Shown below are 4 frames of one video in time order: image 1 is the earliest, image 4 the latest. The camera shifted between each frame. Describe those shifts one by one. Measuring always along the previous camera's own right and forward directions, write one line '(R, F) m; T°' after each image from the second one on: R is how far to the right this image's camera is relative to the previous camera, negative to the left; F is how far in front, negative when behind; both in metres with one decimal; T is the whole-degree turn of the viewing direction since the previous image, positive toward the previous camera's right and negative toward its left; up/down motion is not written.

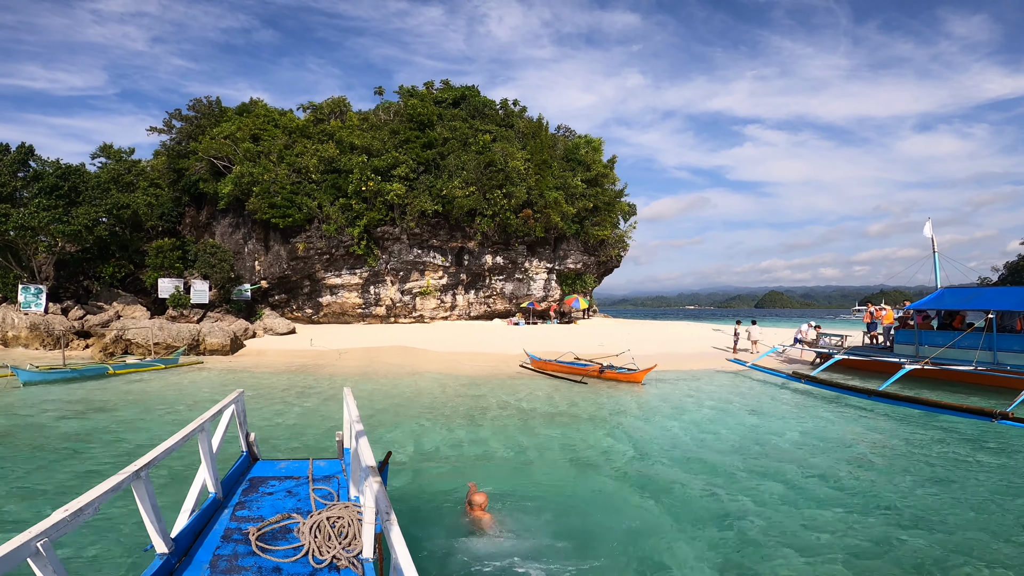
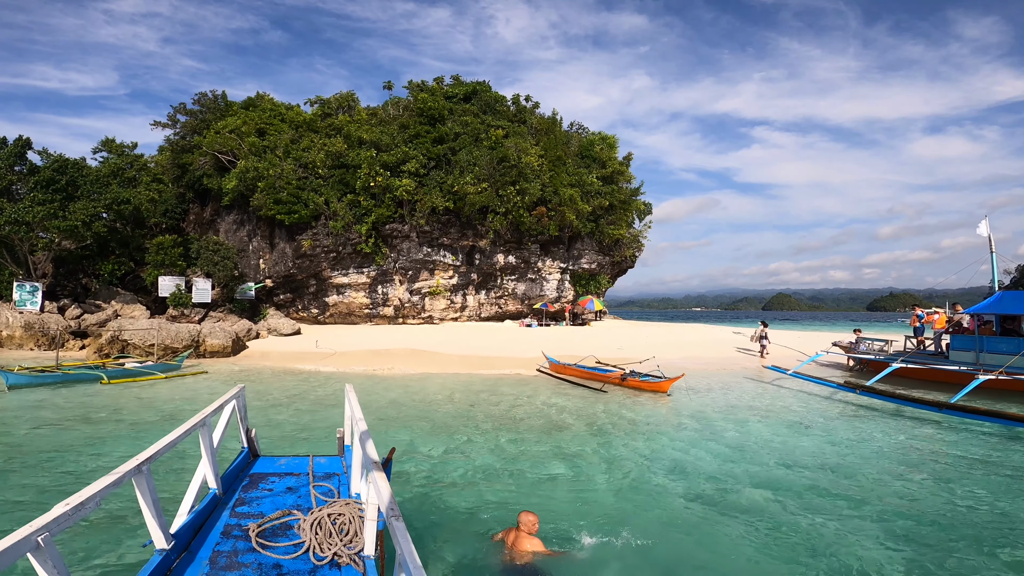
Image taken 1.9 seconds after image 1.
(-0.3, +1.0) m; -1°
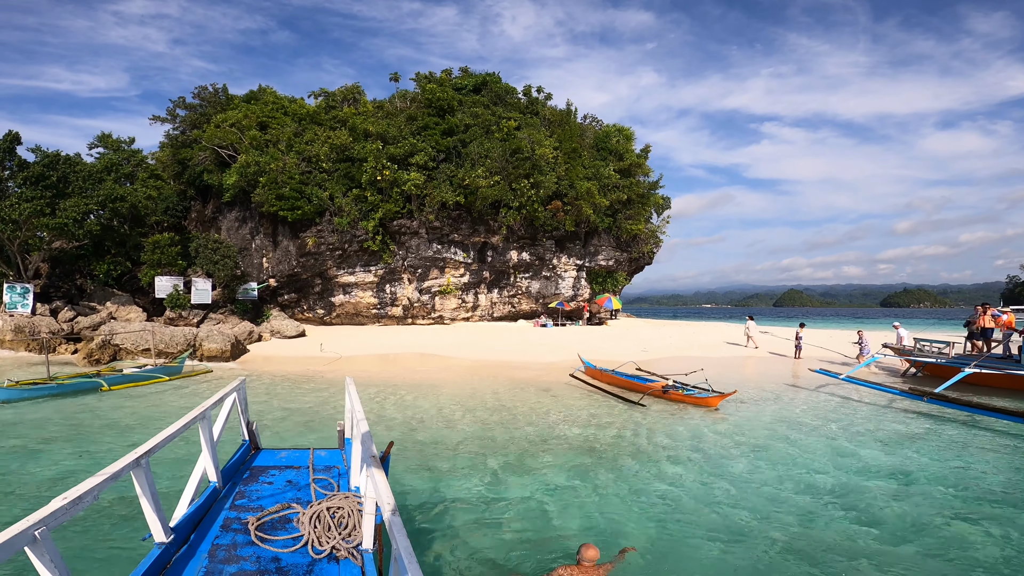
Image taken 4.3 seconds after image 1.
(-0.3, +1.3) m; -1°
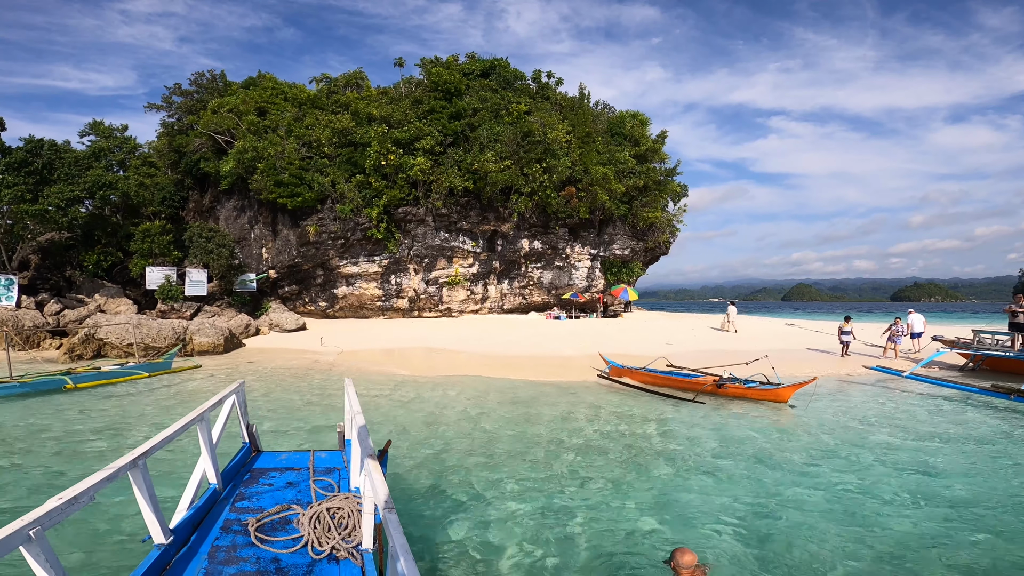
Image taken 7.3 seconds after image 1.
(-0.2, +1.3) m; -1°
